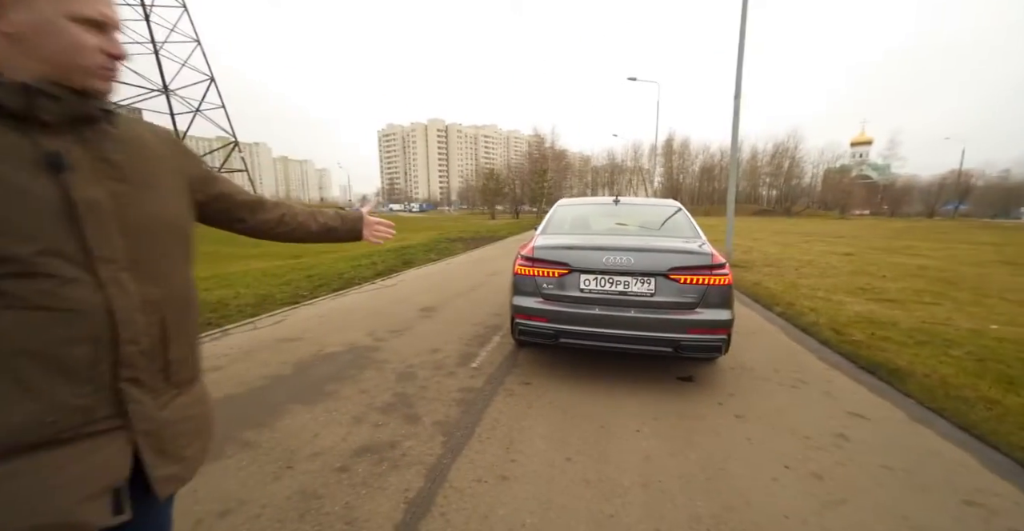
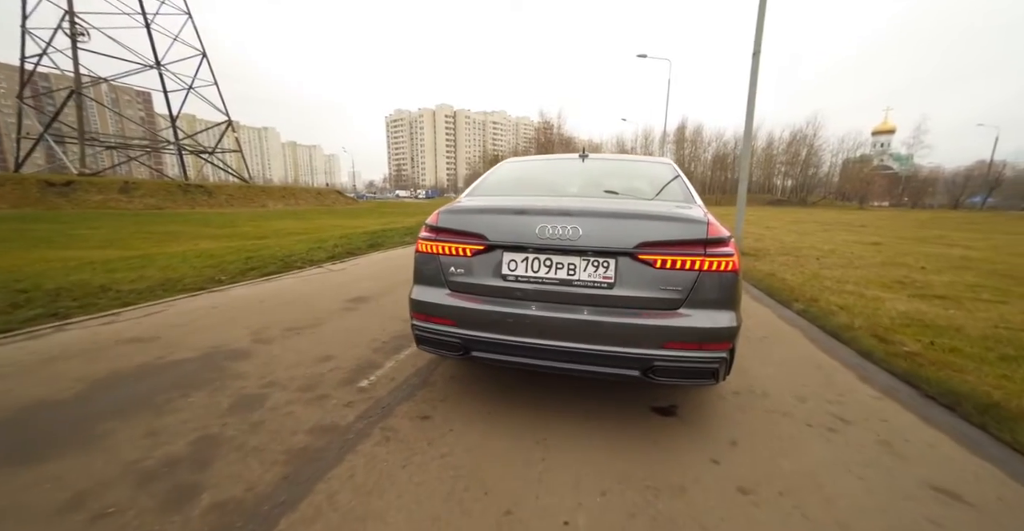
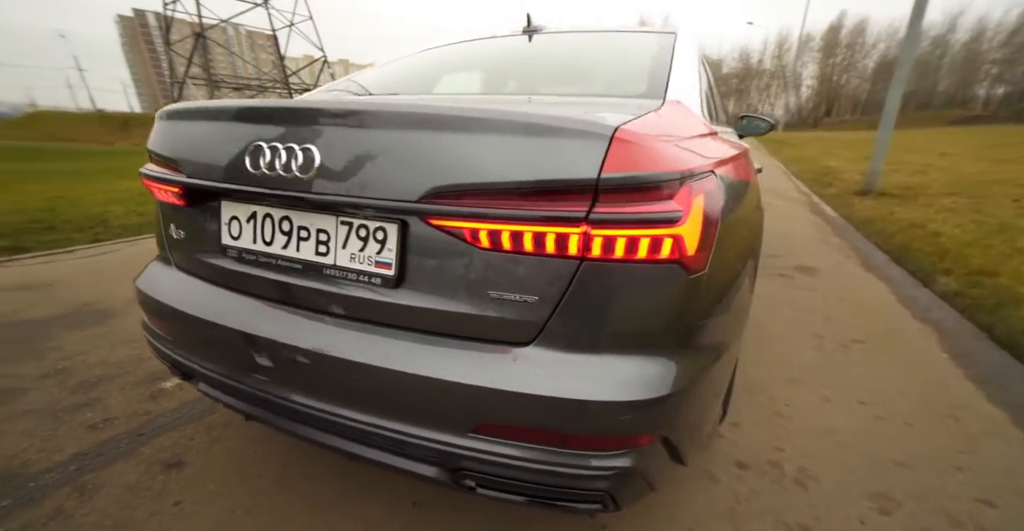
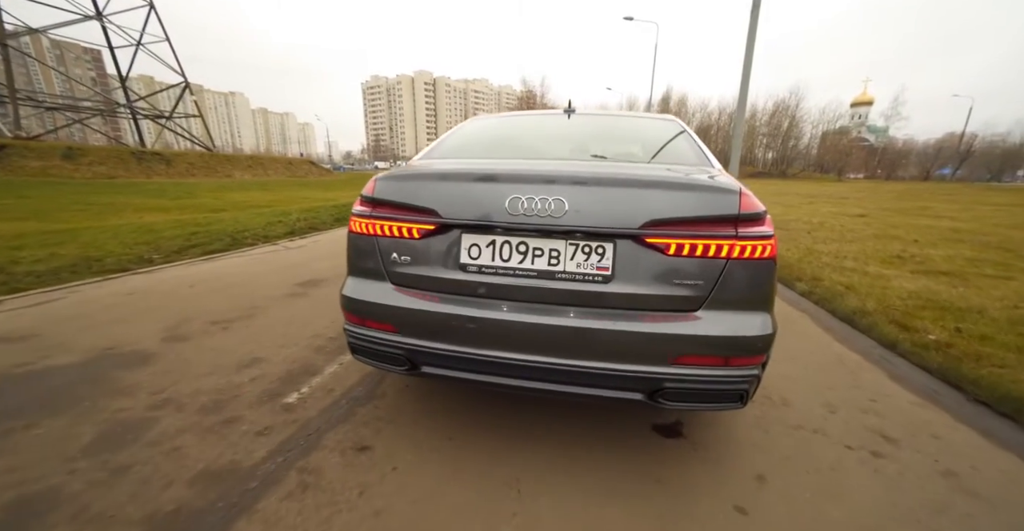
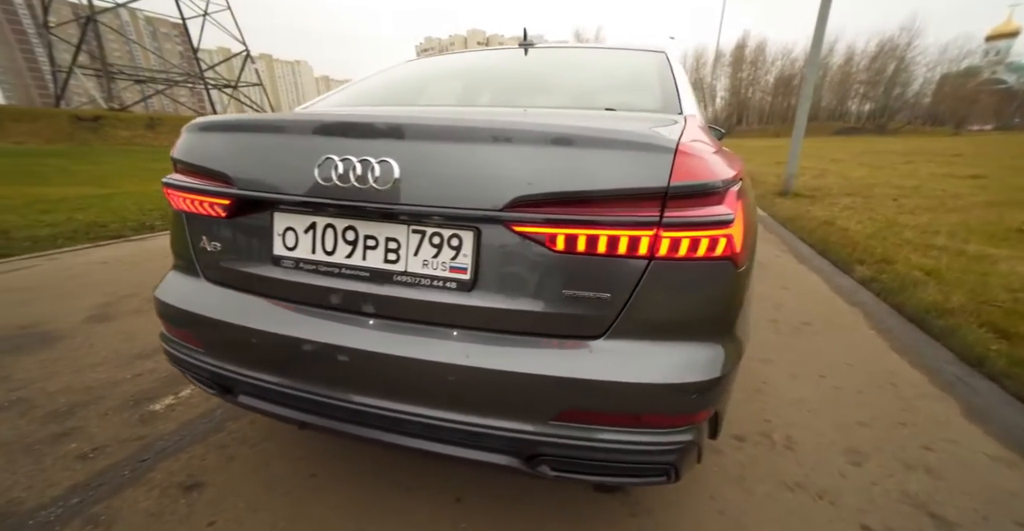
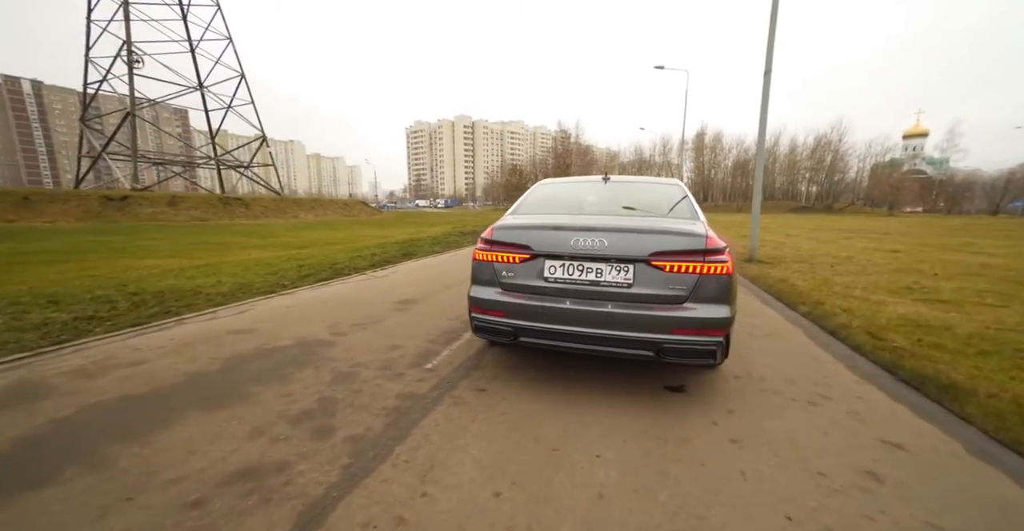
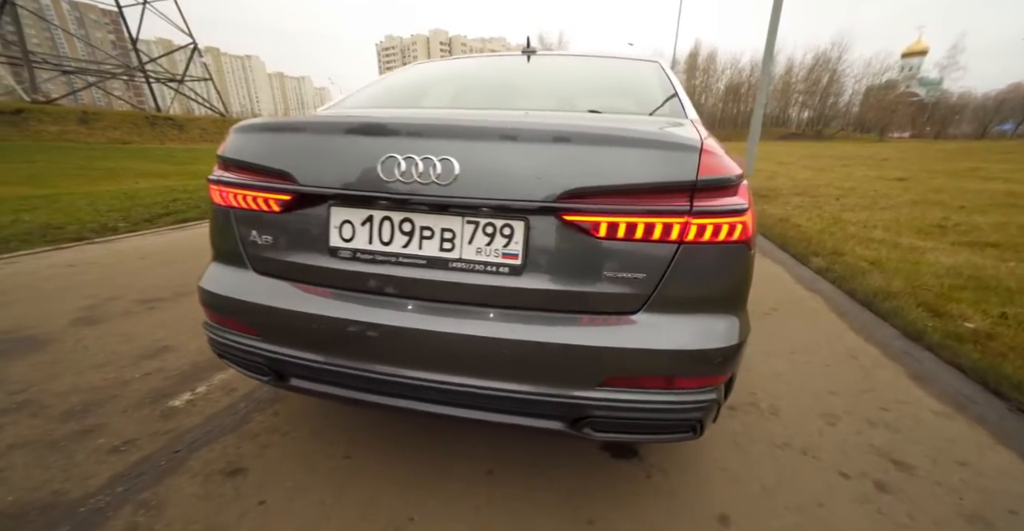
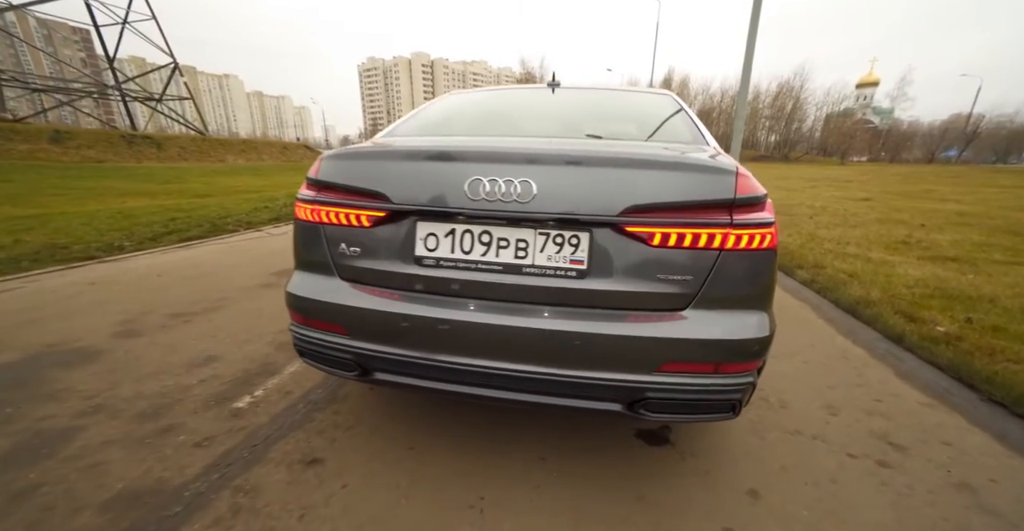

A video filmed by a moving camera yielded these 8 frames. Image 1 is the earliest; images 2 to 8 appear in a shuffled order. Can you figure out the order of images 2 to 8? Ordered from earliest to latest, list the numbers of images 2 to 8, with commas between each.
6, 2, 4, 8, 7, 5, 3
